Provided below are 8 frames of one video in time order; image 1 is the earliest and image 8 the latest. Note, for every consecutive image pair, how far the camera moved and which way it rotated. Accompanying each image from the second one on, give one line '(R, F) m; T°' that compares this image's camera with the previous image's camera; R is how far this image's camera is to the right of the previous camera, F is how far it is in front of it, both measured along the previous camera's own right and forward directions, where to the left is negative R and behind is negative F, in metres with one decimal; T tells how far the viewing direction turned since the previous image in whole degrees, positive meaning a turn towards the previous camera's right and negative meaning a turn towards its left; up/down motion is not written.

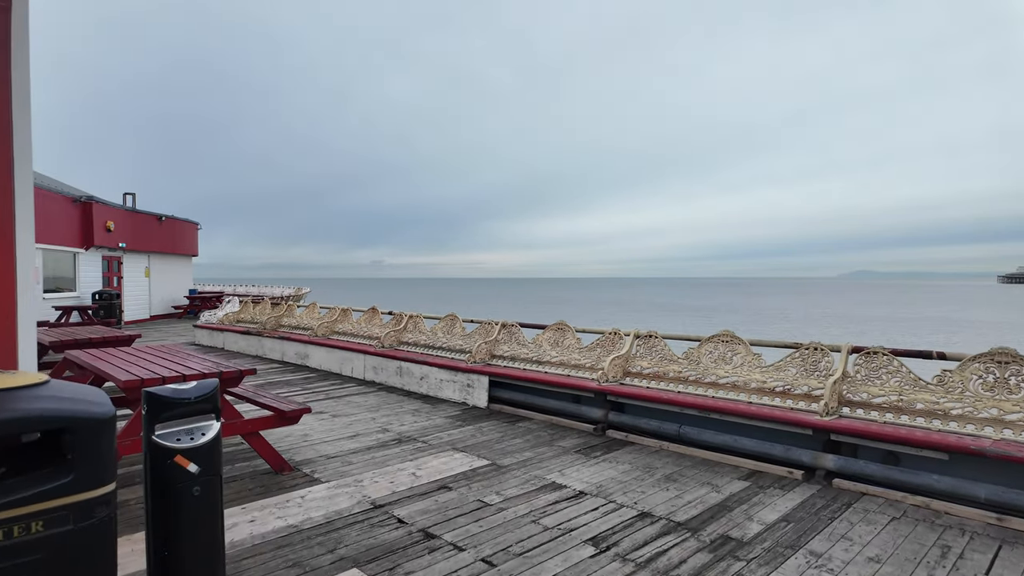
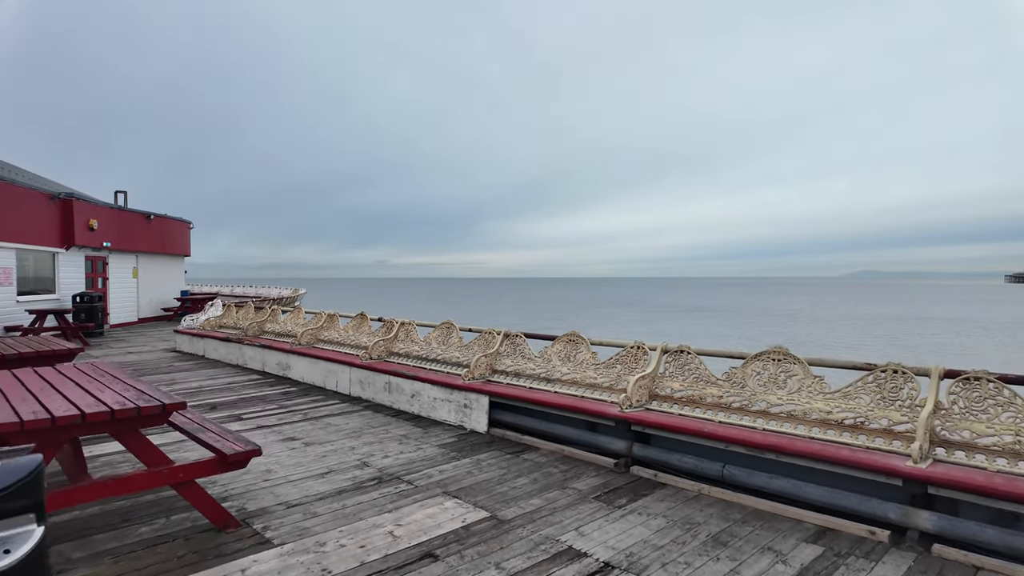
(0.0, +0.8) m; 0°
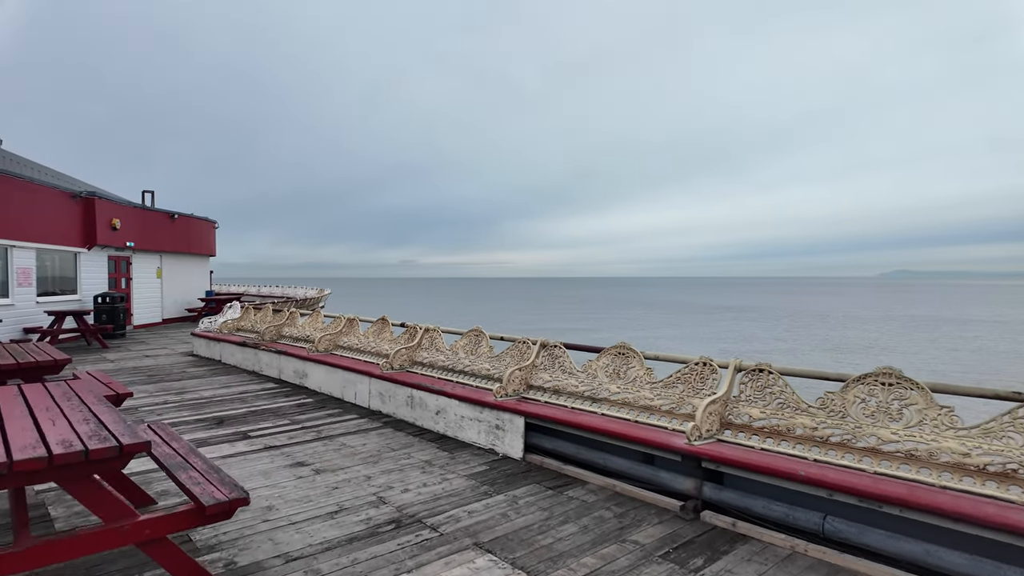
(-0.1, +0.6) m; -2°
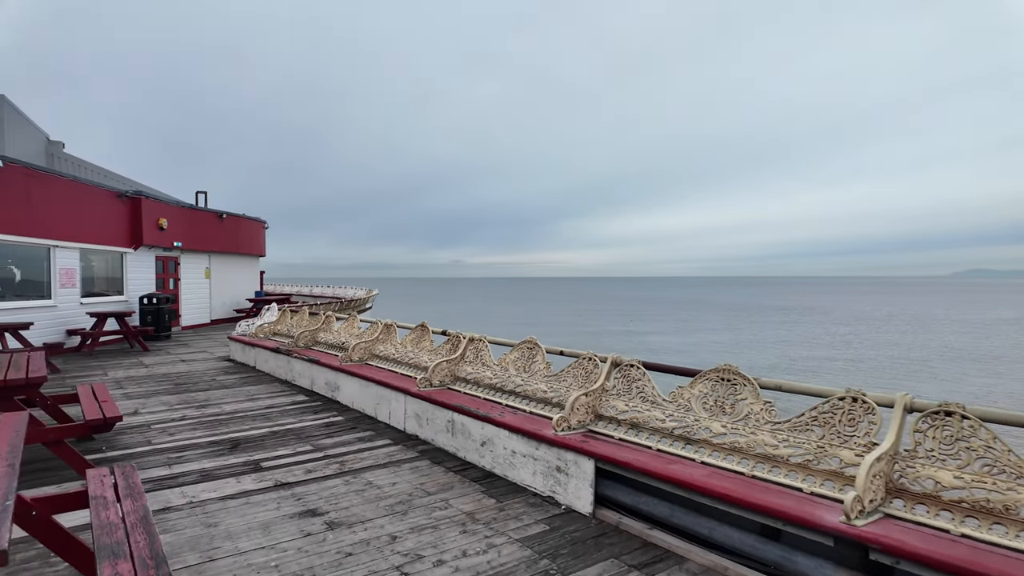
(-0.1, +0.9) m; -5°
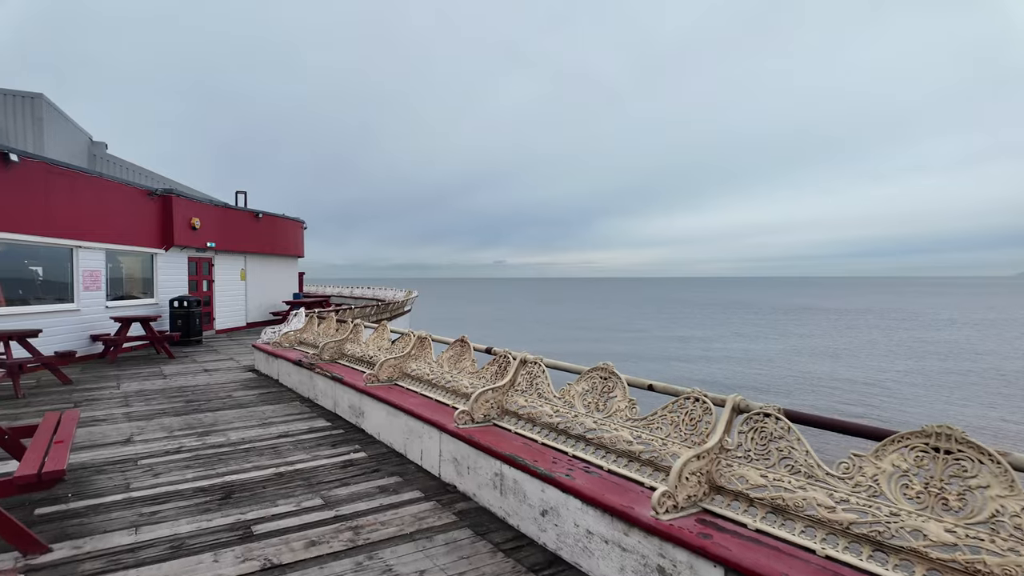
(-0.2, +1.0) m; -4°
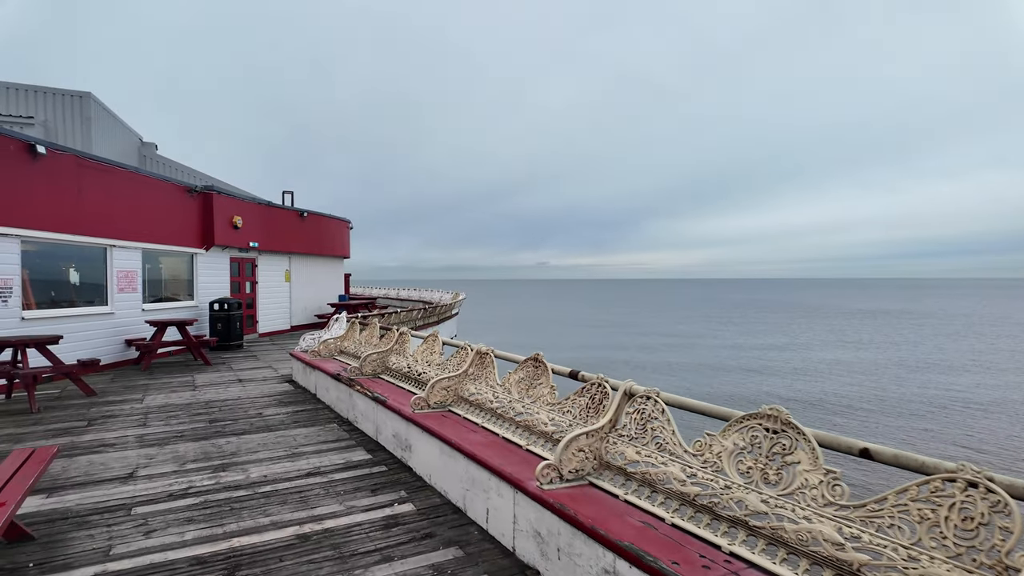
(-0.3, +1.0) m; -4°
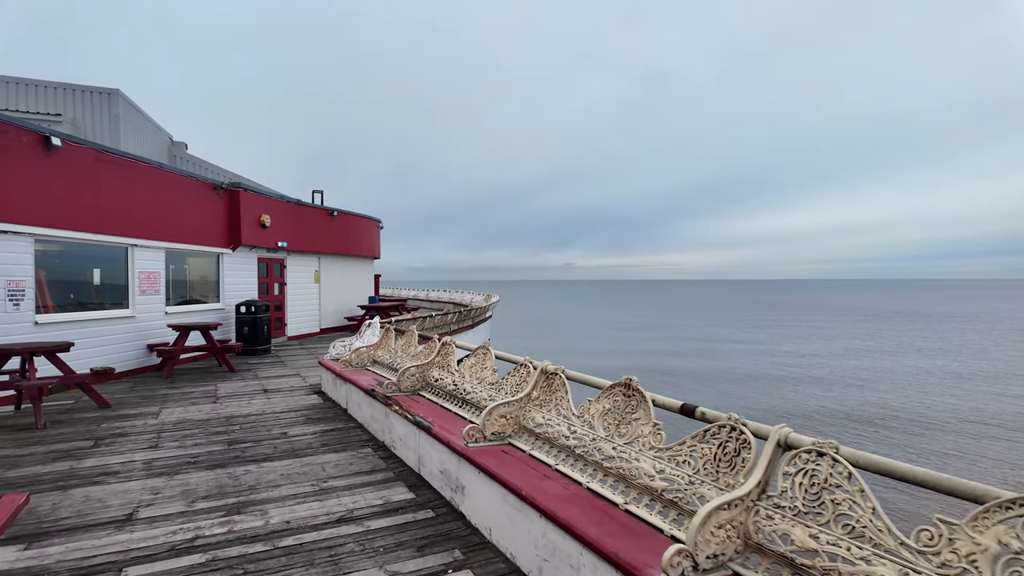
(-0.3, +0.7) m; -3°
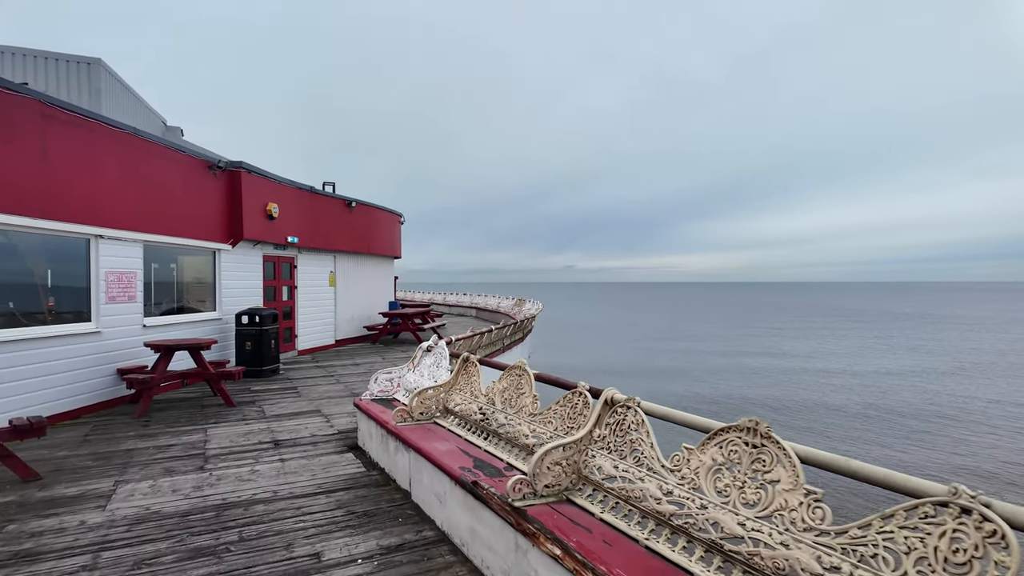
(-1.0, +2.2) m; 0°
